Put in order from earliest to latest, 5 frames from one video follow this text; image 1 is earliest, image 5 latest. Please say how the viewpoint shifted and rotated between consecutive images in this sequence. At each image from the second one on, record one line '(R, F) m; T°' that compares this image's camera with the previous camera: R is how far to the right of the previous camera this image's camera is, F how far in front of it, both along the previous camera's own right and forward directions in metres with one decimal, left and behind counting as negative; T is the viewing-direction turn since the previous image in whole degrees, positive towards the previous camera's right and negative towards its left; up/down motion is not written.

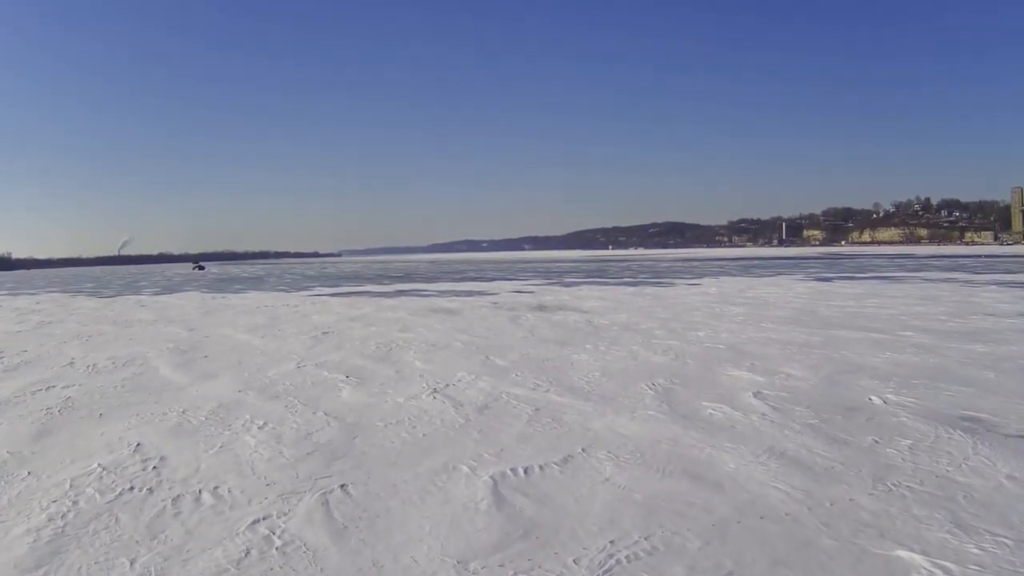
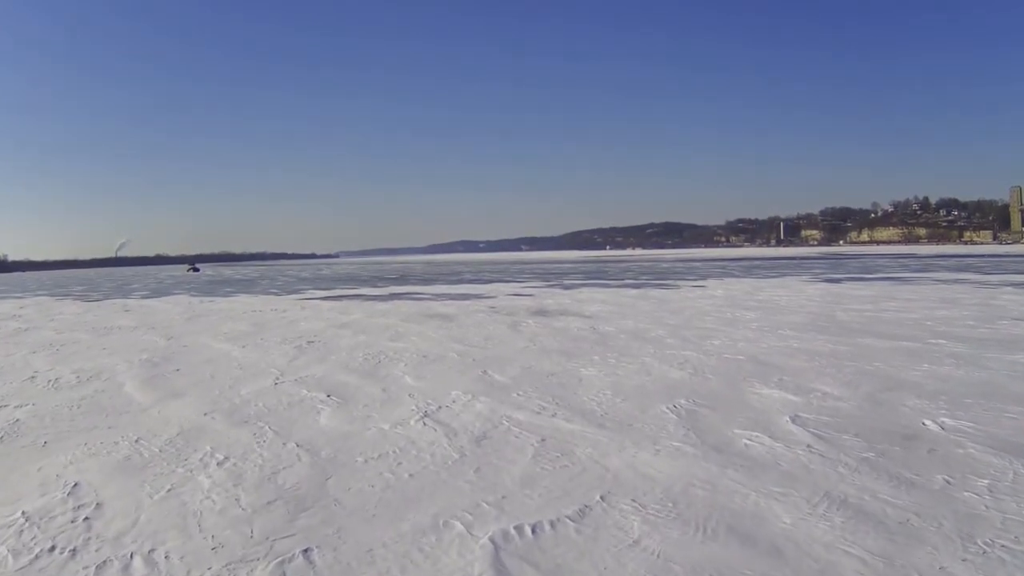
(0.0, +0.8) m; 0°
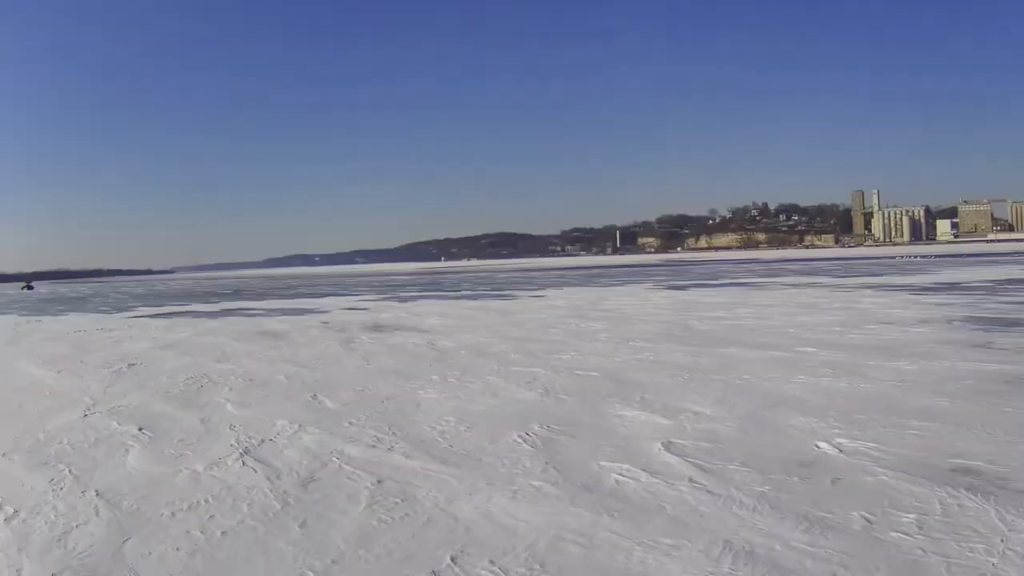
(+0.2, +1.0) m; +10°
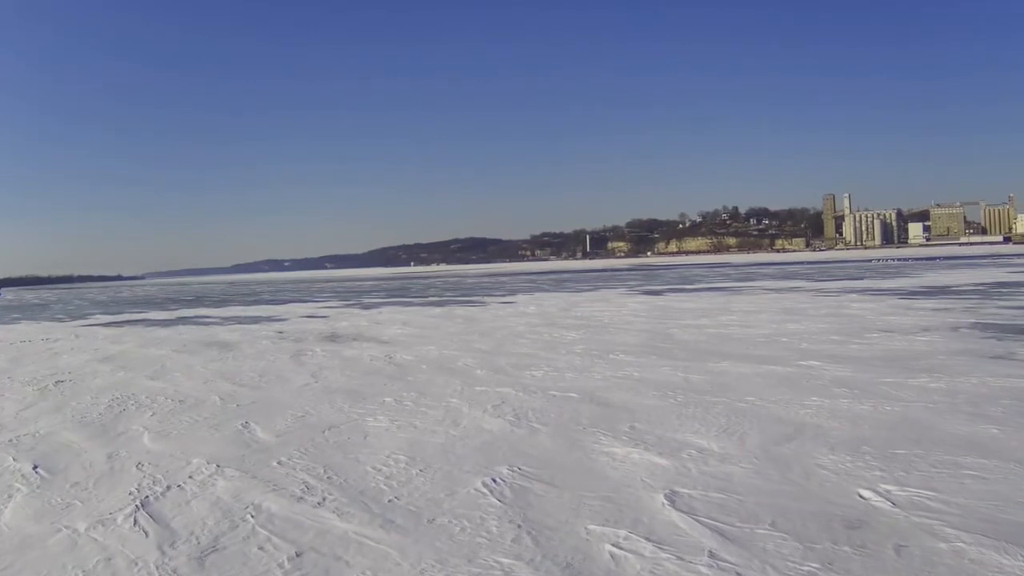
(0.0, +1.0) m; +2°
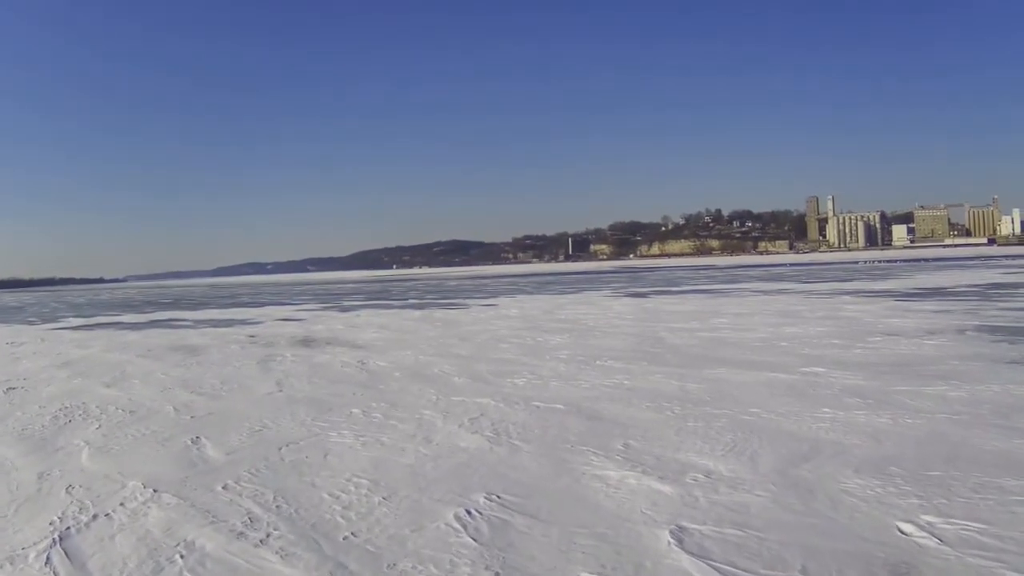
(0.0, +0.6) m; +1°
